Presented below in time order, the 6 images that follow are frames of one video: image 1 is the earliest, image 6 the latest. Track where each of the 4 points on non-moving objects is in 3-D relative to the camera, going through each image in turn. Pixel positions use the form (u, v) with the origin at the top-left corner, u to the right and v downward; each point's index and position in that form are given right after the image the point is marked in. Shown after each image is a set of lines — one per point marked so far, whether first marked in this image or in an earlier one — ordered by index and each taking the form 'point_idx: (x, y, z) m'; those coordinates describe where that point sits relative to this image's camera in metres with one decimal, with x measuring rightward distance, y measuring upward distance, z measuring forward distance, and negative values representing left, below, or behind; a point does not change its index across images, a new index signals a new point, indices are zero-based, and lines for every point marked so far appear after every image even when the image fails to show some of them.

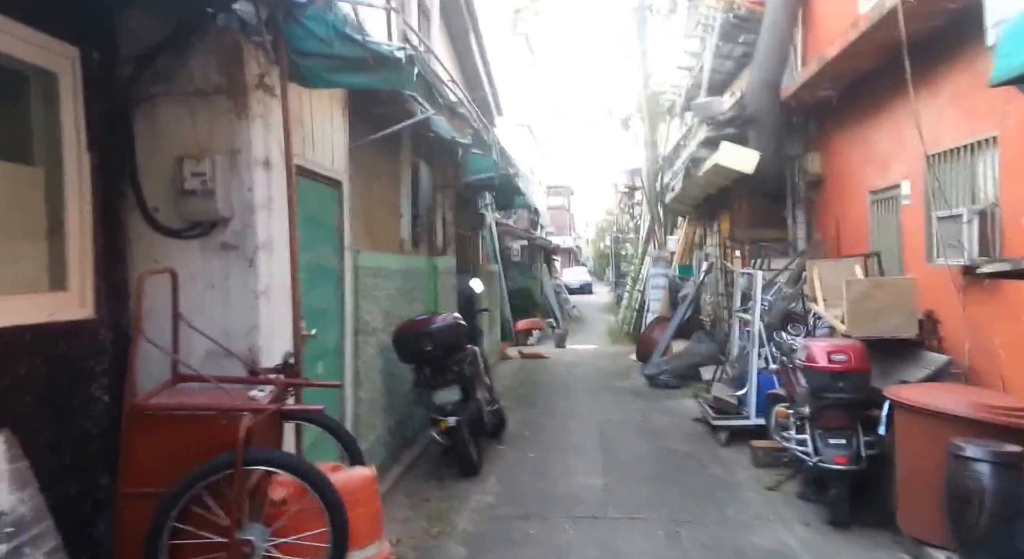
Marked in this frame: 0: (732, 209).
0: (+2.8, +0.9, +9.0) m
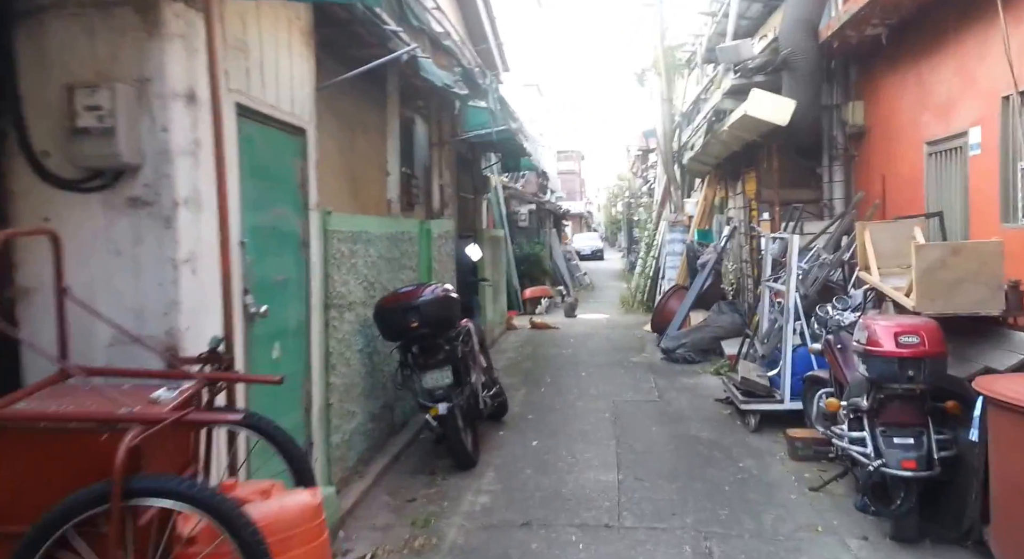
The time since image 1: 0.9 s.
0: (+2.9, +1.3, +8.2) m
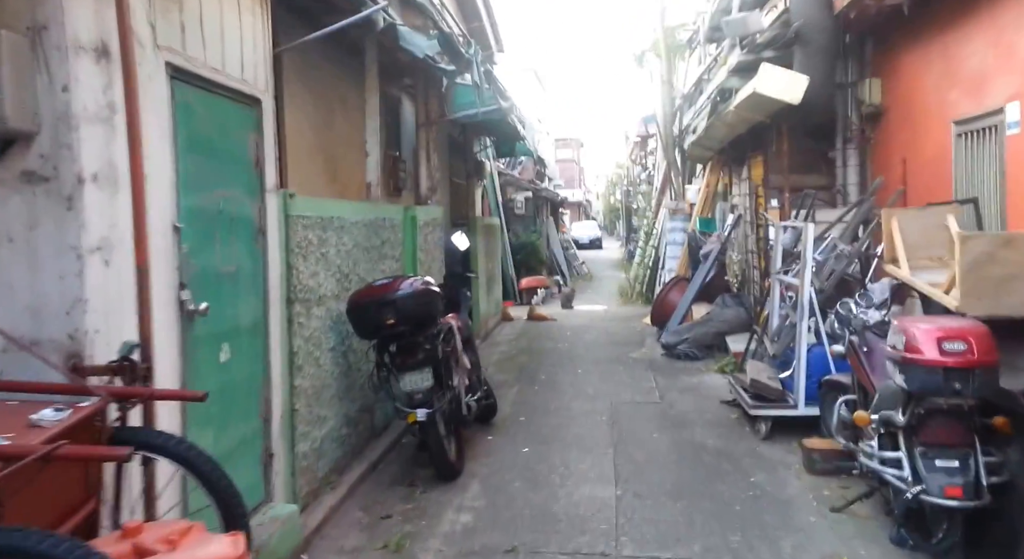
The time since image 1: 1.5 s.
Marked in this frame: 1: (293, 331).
0: (+2.8, +1.4, +7.7) m
1: (-1.2, -0.3, +3.8) m
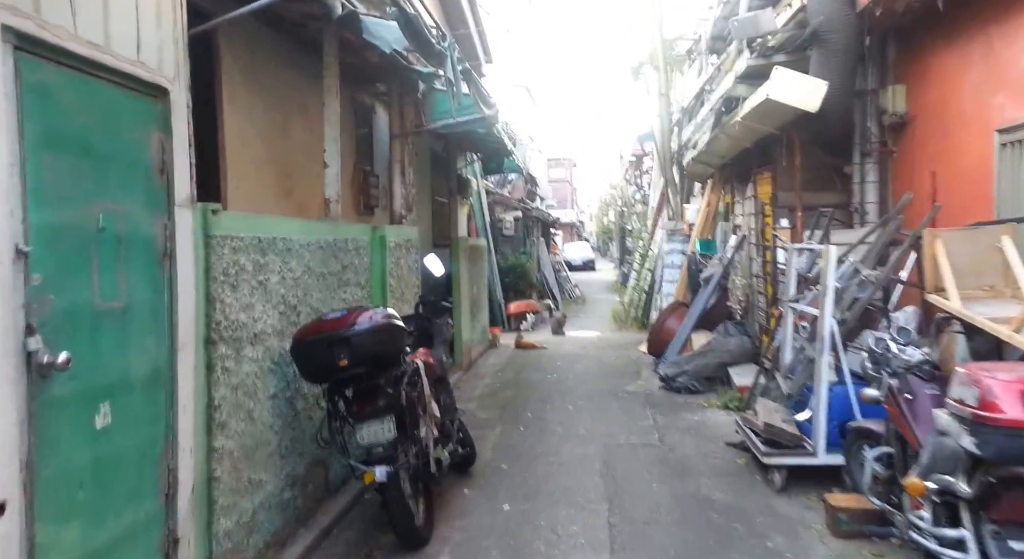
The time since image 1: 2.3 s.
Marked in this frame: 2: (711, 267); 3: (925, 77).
0: (+2.6, +1.1, +7.0) m
1: (-1.3, -0.4, +3.1) m
2: (+2.4, +0.2, +8.6) m
3: (+3.1, +1.5, +5.3) m
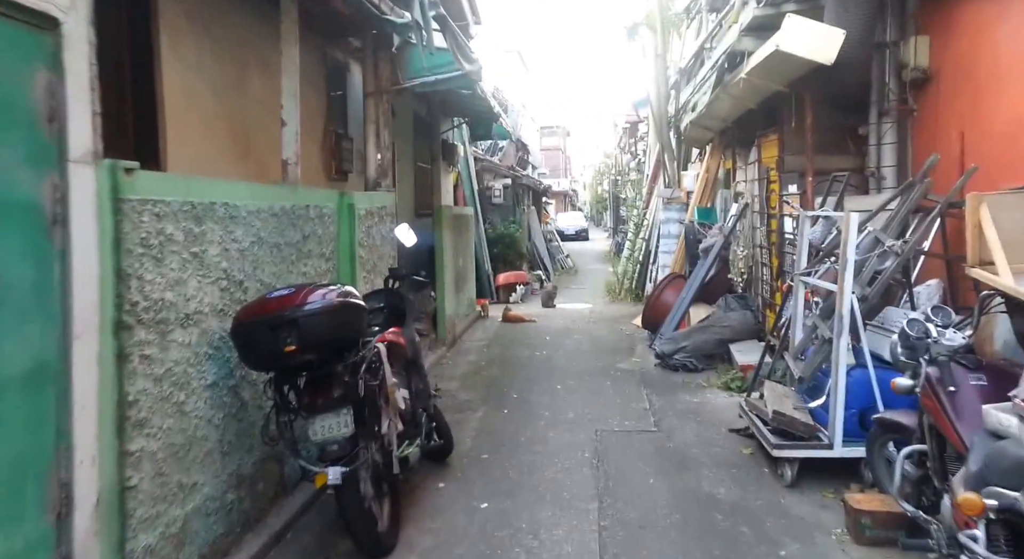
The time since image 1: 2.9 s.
0: (+2.5, +1.4, +6.5) m
1: (-1.4, -0.3, +2.6) m
2: (+2.3, +0.5, +8.0) m
3: (+3.0, +1.7, +4.7) m
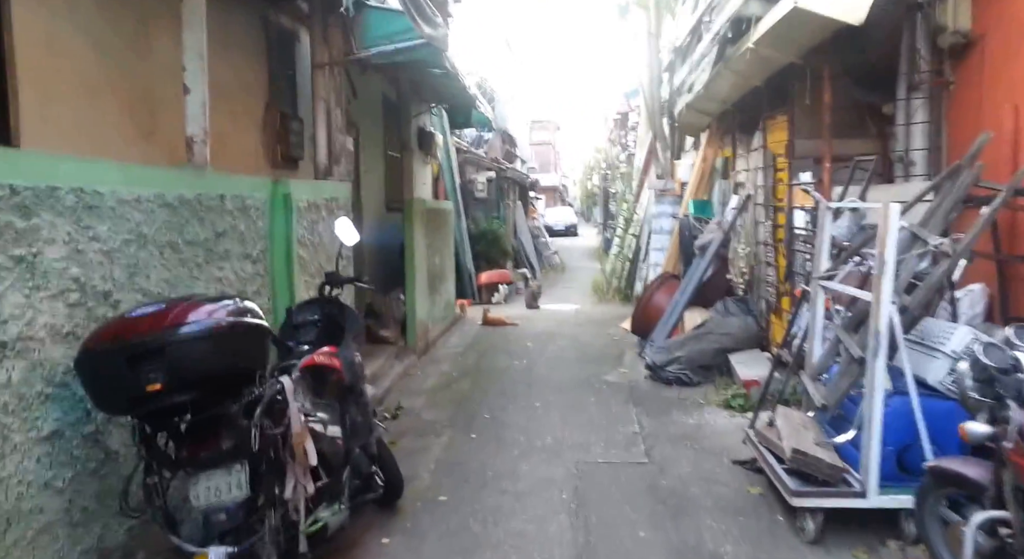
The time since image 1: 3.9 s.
0: (+2.2, +1.4, +5.7) m
1: (-1.6, -0.4, +1.8) m
2: (+2.0, +0.5, +7.3) m
3: (+2.8, +1.7, +3.9) m
